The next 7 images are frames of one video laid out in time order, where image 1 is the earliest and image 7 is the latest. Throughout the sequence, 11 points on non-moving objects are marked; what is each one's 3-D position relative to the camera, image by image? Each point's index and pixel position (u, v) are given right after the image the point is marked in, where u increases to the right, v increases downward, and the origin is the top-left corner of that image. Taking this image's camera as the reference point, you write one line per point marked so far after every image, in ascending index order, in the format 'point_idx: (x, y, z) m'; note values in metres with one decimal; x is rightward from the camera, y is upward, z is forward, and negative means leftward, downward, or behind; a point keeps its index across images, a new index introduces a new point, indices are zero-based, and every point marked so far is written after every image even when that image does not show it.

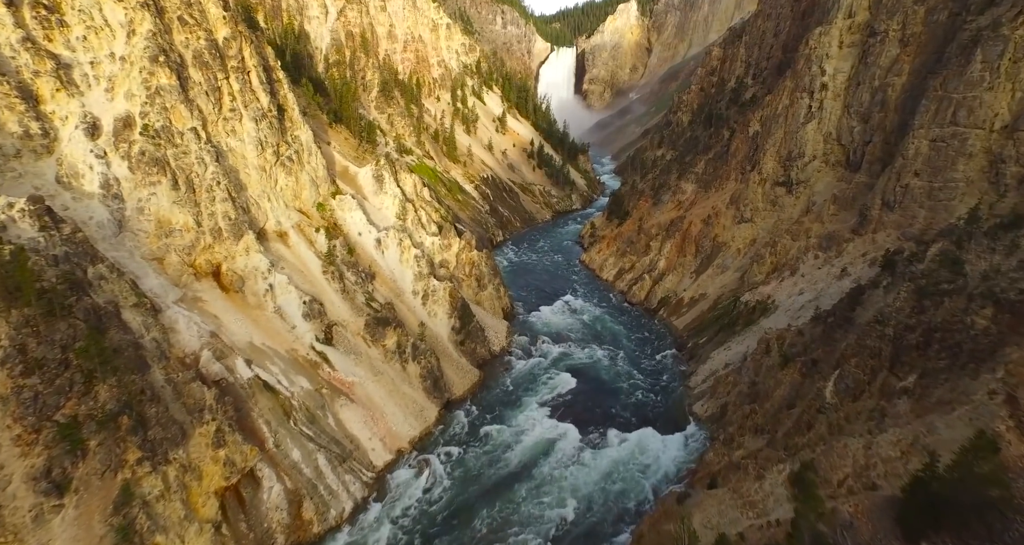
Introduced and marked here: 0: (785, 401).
0: (+9.8, -4.6, +18.8) m
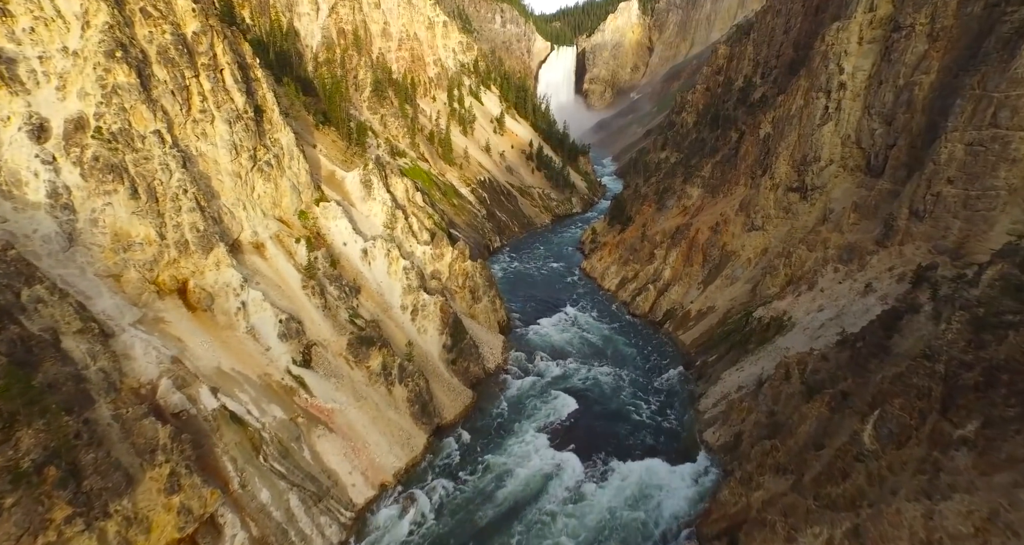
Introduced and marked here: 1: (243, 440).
0: (+9.5, -5.3, +16.7) m
1: (-9.6, -6.0, +18.7) m
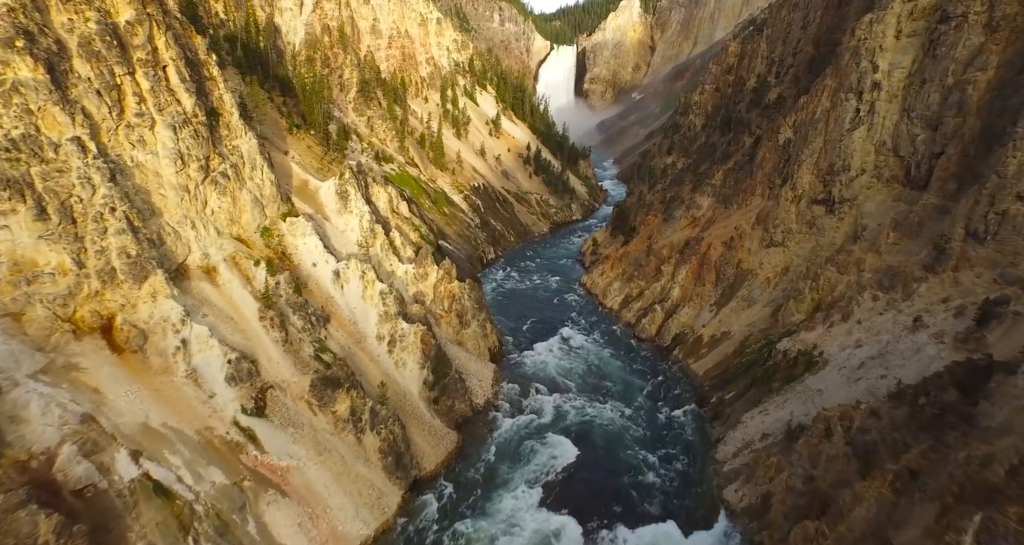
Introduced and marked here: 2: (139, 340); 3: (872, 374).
0: (+9.1, -6.5, +13.3) m
1: (-10.1, -7.2, +15.3) m
2: (-13.0, -2.3, +18.3) m
3: (+13.4, -3.8, +19.5) m
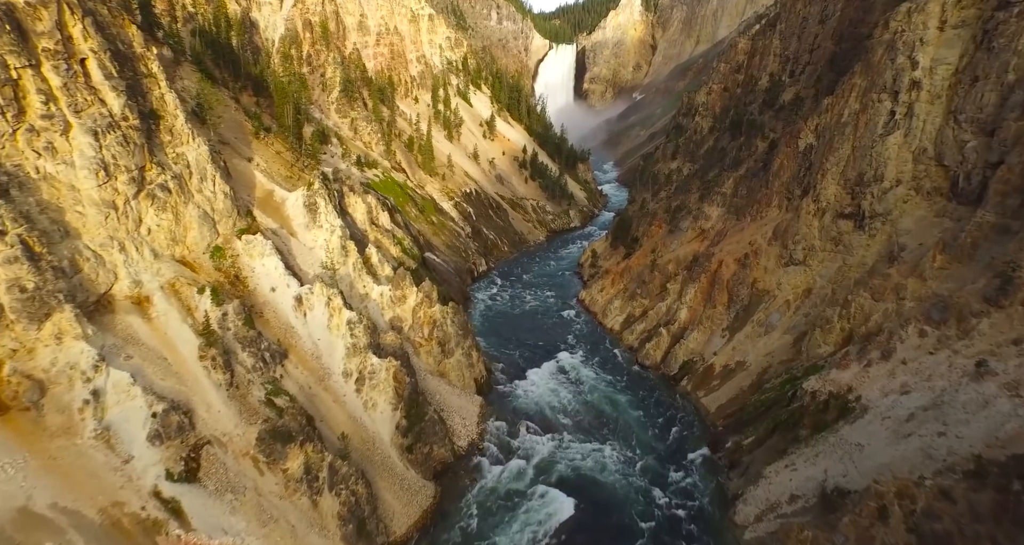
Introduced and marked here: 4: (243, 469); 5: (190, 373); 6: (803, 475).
0: (+8.5, -7.6, +9.9) m
1: (-10.6, -8.3, +12.0) m
2: (-13.6, -3.4, +15.0) m
3: (+12.8, -4.9, +16.2) m
4: (-9.0, -6.5, +17.4) m
5: (-11.2, -3.4, +18.1) m
6: (+10.3, -7.1, +18.5) m
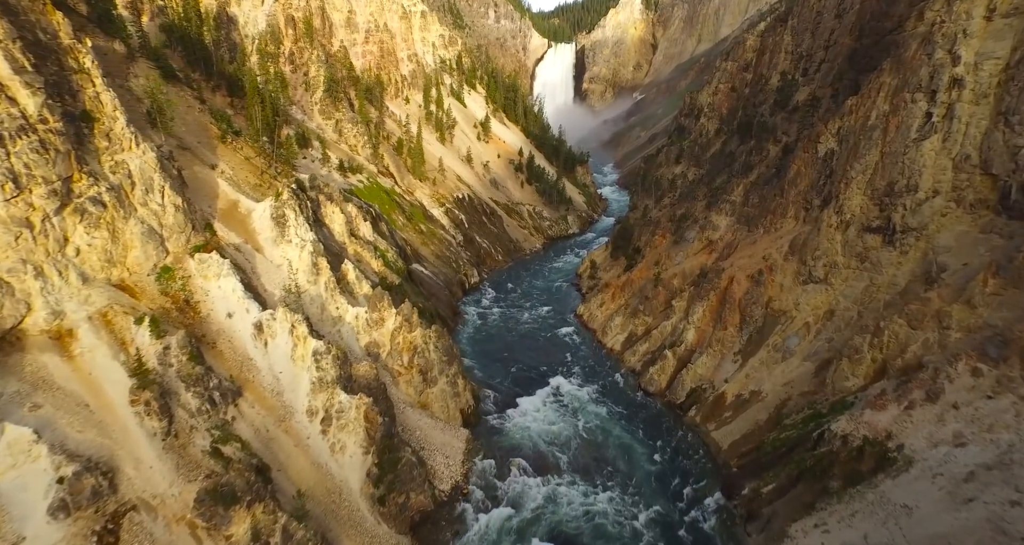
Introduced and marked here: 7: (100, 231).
0: (+8.1, -8.5, +7.2) m
1: (-11.1, -9.2, +9.3) m
2: (-14.0, -4.4, +12.3) m
3: (+12.4, -5.8, +13.5) m
4: (-9.4, -7.4, +14.7) m
5: (-11.6, -4.3, +15.4) m
6: (+9.8, -8.0, +15.8) m
7: (-14.1, +1.4, +17.8) m
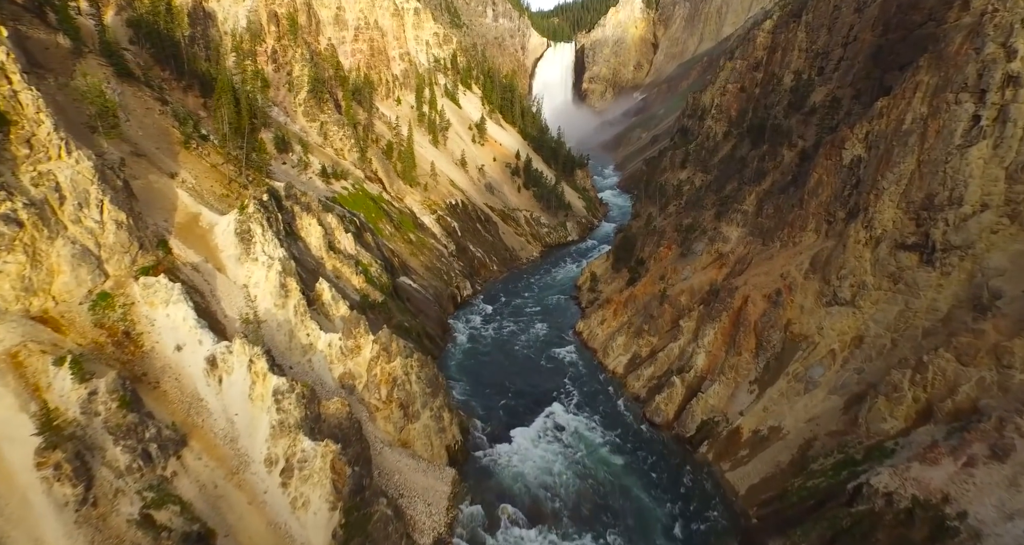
0: (+7.7, -9.4, +4.7) m
1: (-11.4, -10.1, +6.7) m
2: (-14.4, -5.3, +9.7) m
3: (+12.0, -6.7, +10.9) m
4: (-9.8, -8.3, +12.1) m
5: (-12.0, -5.3, +12.8) m
6: (+9.4, -8.9, +13.2) m
7: (-14.4, +0.5, +15.2) m
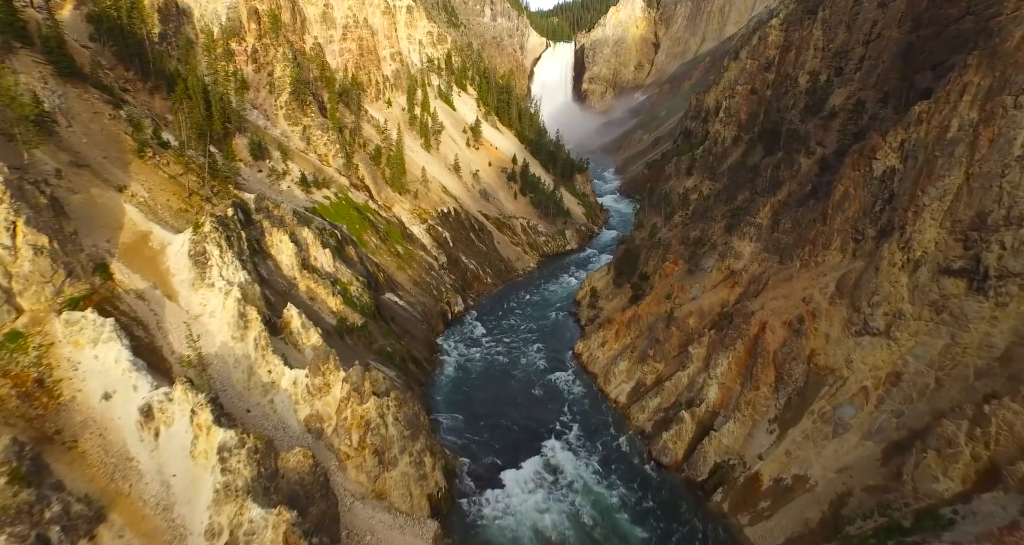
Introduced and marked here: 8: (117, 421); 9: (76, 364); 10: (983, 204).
0: (+7.4, -10.4, +2.0) m
1: (-11.8, -11.1, +4.0) m
2: (-14.8, -6.3, +7.0) m
3: (+11.6, -7.7, +8.3) m
4: (-10.2, -9.3, +9.5) m
5: (-12.4, -6.3, +10.2) m
6: (+9.1, -9.9, +10.6) m
7: (-14.8, -0.5, +12.6) m
8: (-11.3, -4.2, +14.9) m
9: (-12.6, -2.6, +15.2) m
10: (+15.5, +2.3, +17.2) m
